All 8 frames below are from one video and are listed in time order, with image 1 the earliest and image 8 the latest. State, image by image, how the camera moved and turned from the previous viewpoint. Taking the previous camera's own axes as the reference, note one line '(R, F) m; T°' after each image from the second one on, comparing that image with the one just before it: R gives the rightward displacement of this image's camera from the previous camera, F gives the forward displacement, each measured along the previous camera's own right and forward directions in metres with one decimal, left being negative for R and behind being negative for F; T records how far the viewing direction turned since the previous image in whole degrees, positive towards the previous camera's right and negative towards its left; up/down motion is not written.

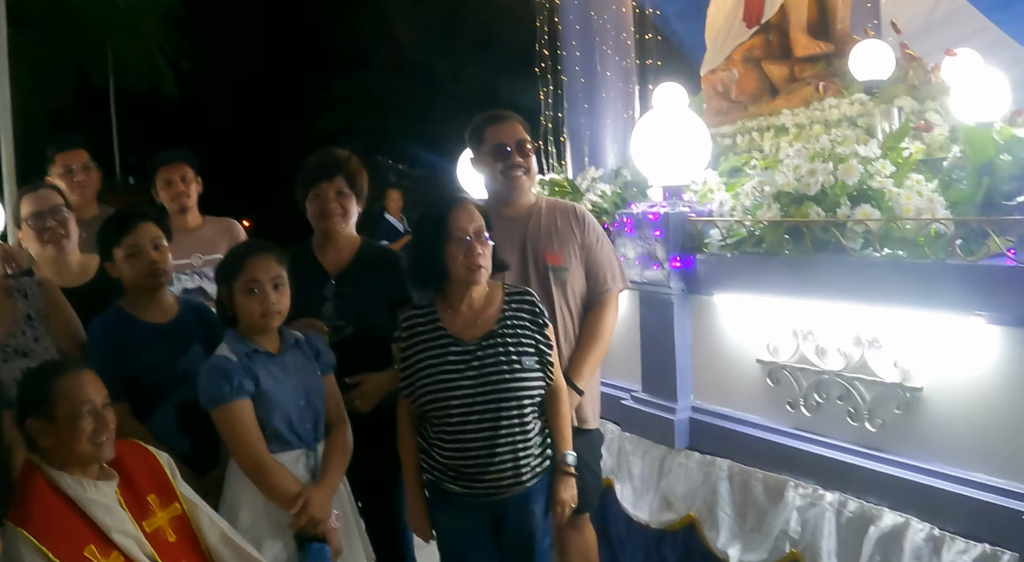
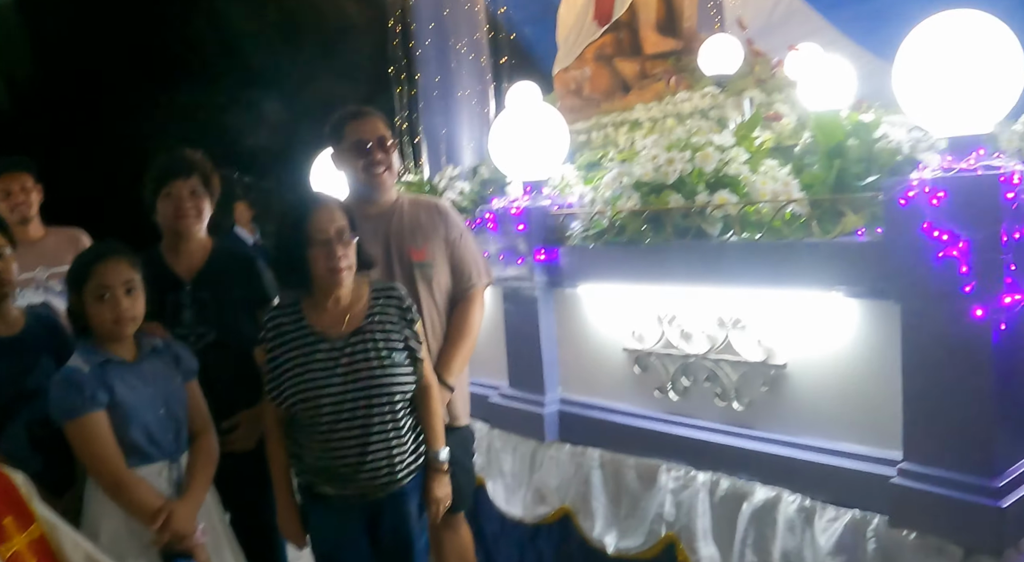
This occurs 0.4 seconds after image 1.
(+0.2, 0.0) m; +3°
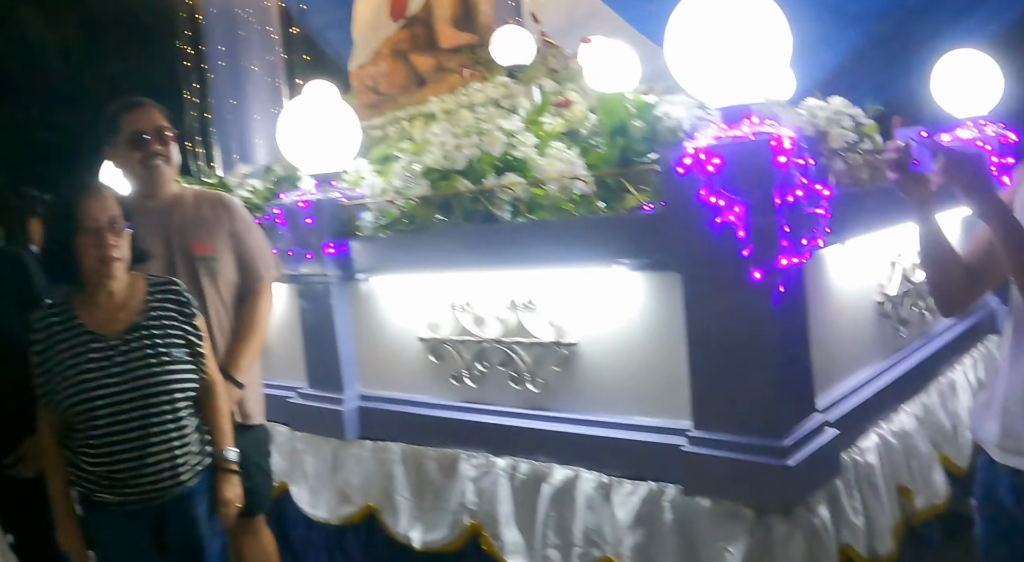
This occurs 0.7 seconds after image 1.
(+0.4, 0.0) m; +3°
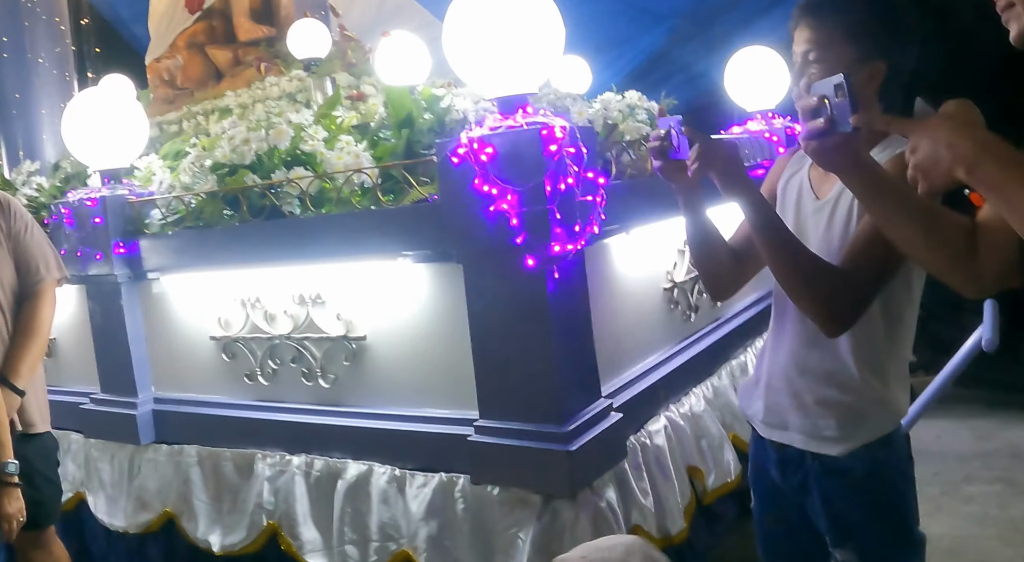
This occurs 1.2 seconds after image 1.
(+0.3, 0.0) m; +5°
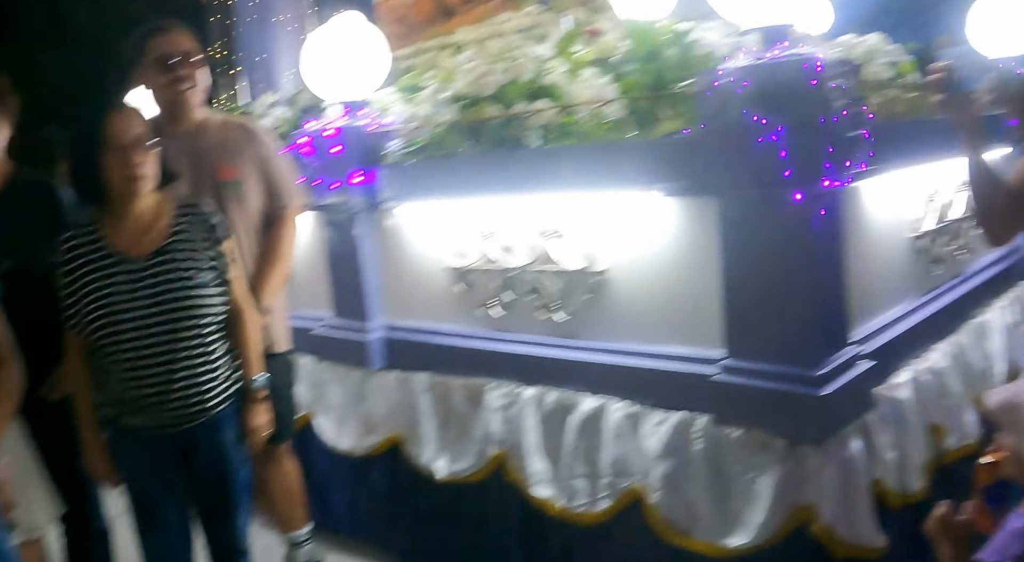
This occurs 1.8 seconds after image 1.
(-0.4, 0.0) m; -5°
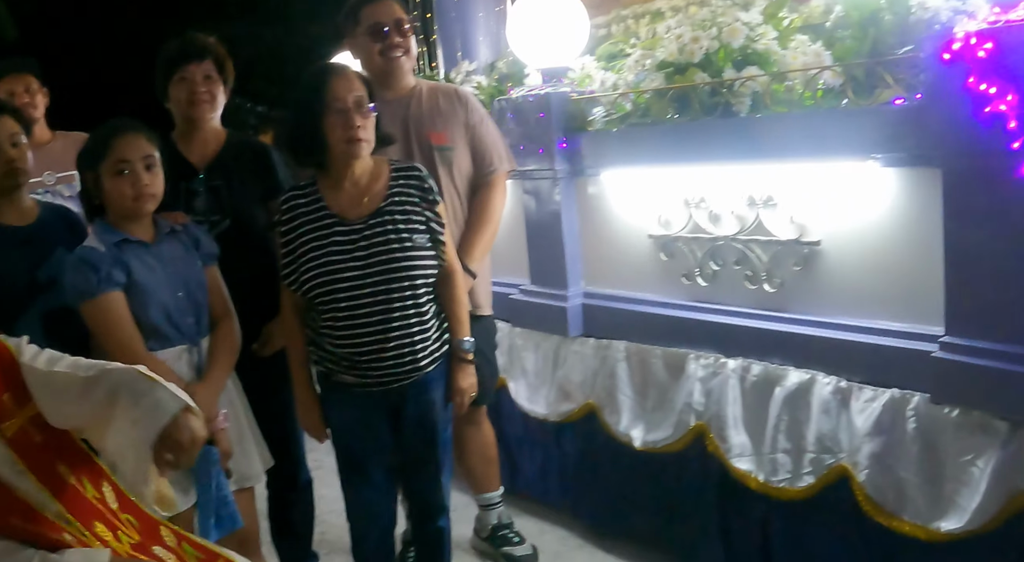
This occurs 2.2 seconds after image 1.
(-0.3, 0.0) m; -4°
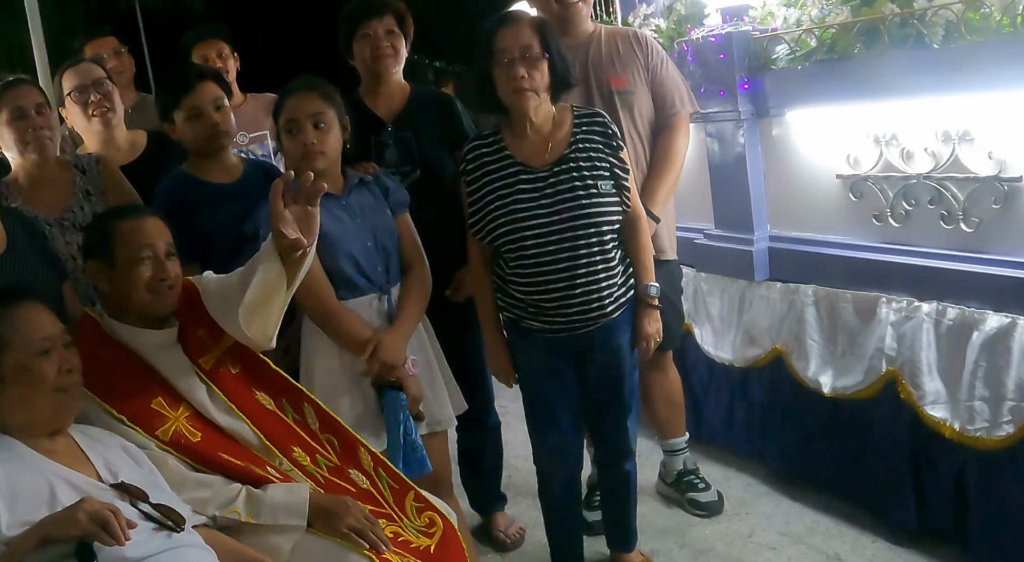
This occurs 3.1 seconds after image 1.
(-0.2, 0.0) m; -5°
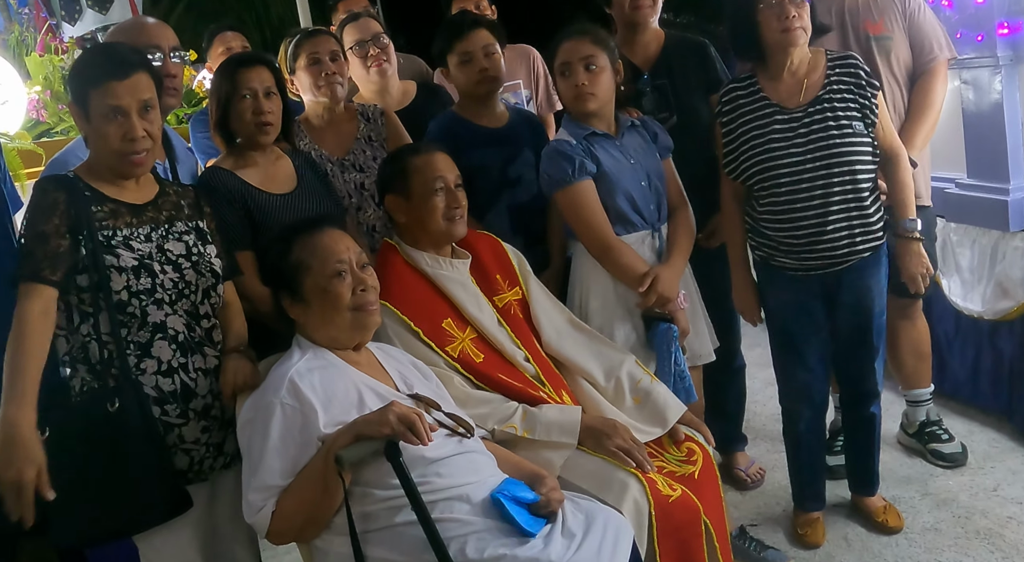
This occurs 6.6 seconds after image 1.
(-0.3, -0.1) m; -8°
